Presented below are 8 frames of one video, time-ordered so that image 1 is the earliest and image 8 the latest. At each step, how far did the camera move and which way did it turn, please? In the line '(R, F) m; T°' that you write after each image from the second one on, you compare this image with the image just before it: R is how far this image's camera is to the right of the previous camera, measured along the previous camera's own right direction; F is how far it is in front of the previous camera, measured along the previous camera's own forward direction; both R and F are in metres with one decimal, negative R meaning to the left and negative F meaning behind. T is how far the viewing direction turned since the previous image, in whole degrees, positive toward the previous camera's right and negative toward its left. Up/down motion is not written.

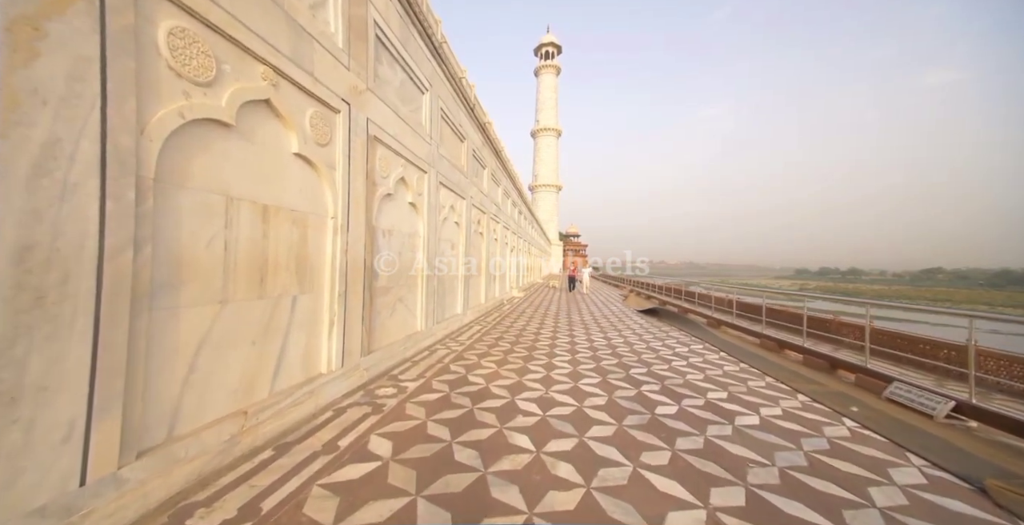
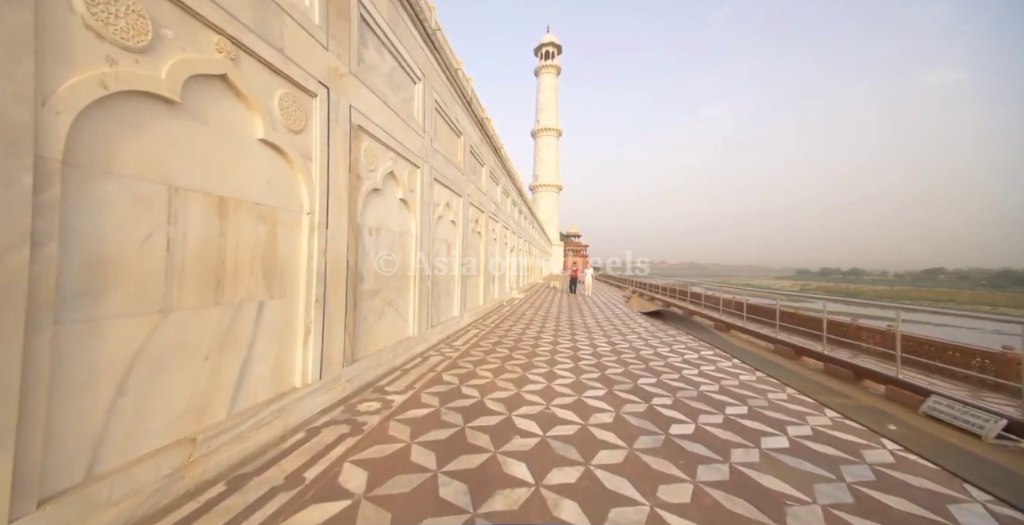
(0.0, +0.3) m; 0°
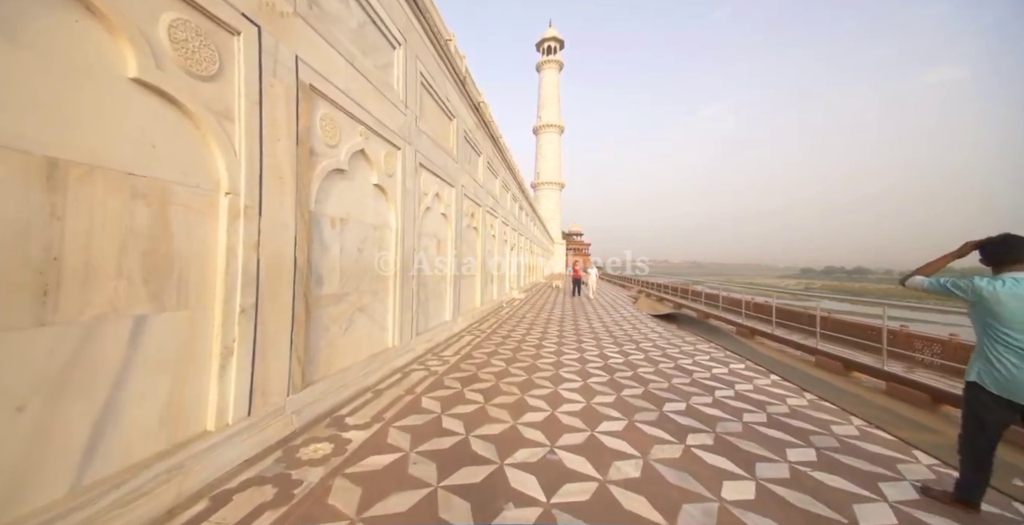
(+0.1, +0.7) m; 0°
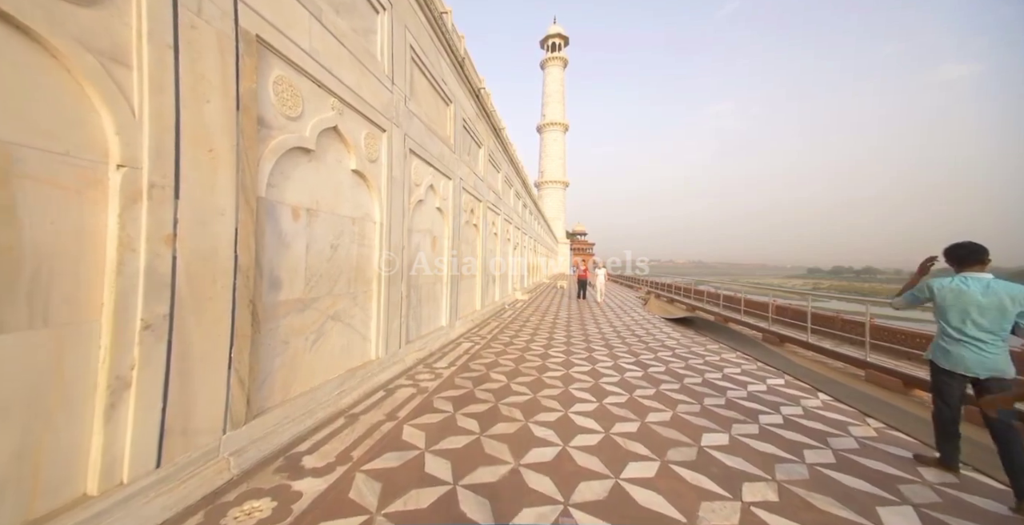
(0.0, +0.5) m; -1°
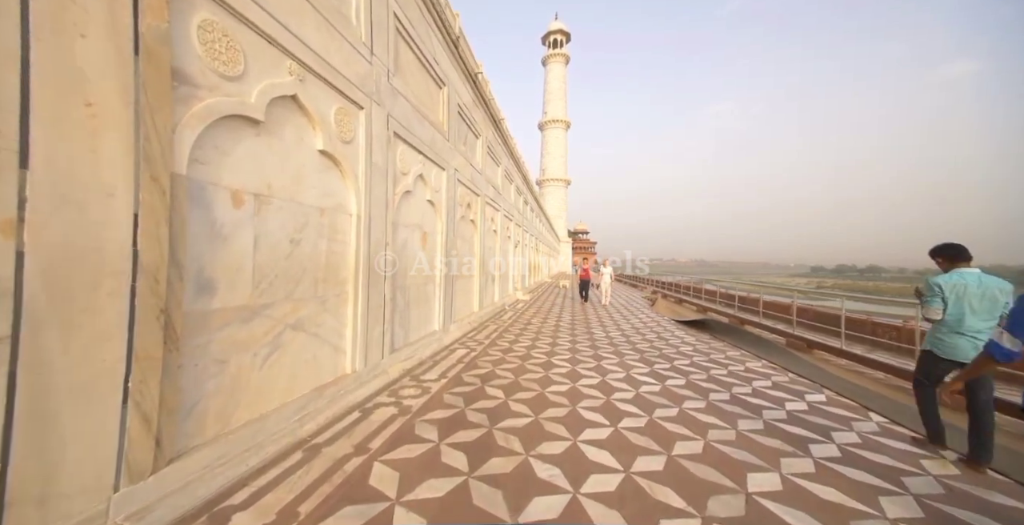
(0.0, +0.5) m; 0°
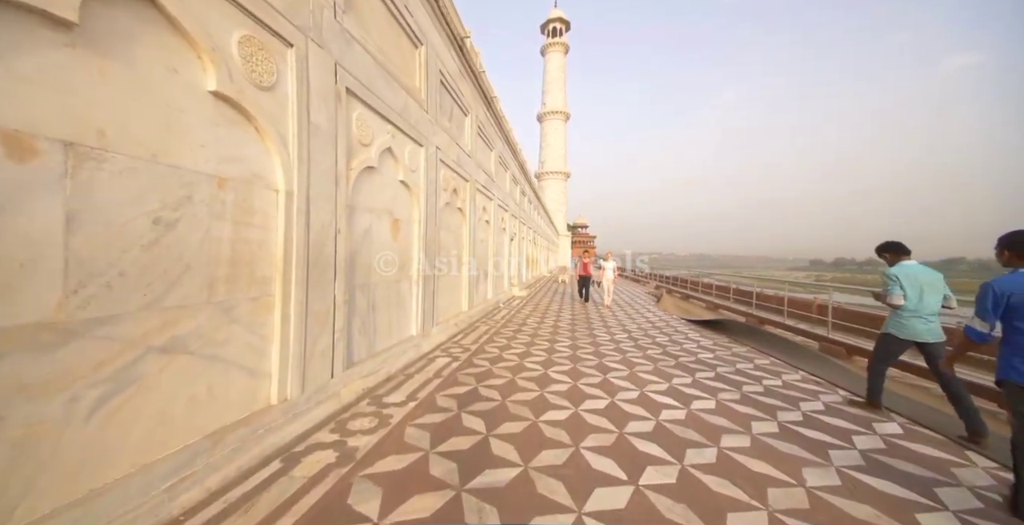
(+0.1, +0.7) m; 0°
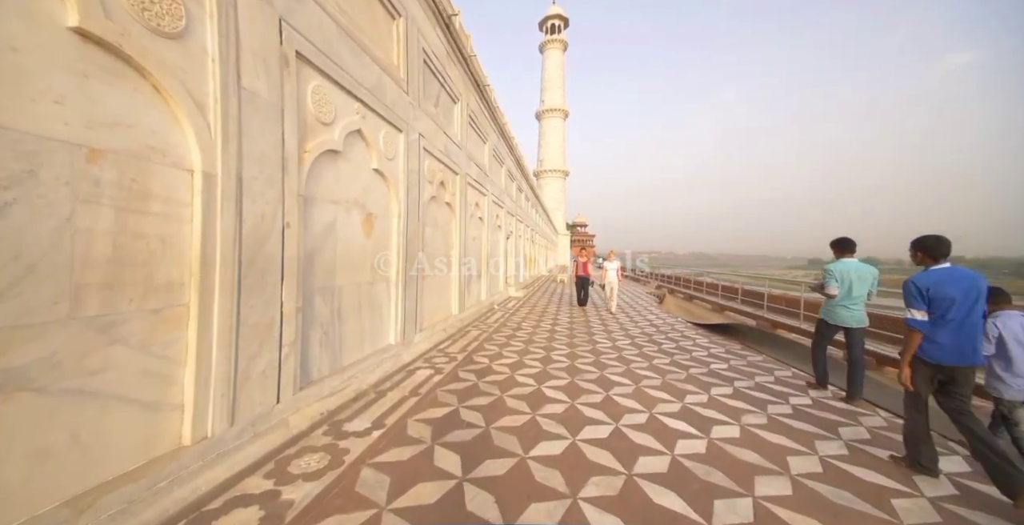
(+0.1, +0.5) m; 0°
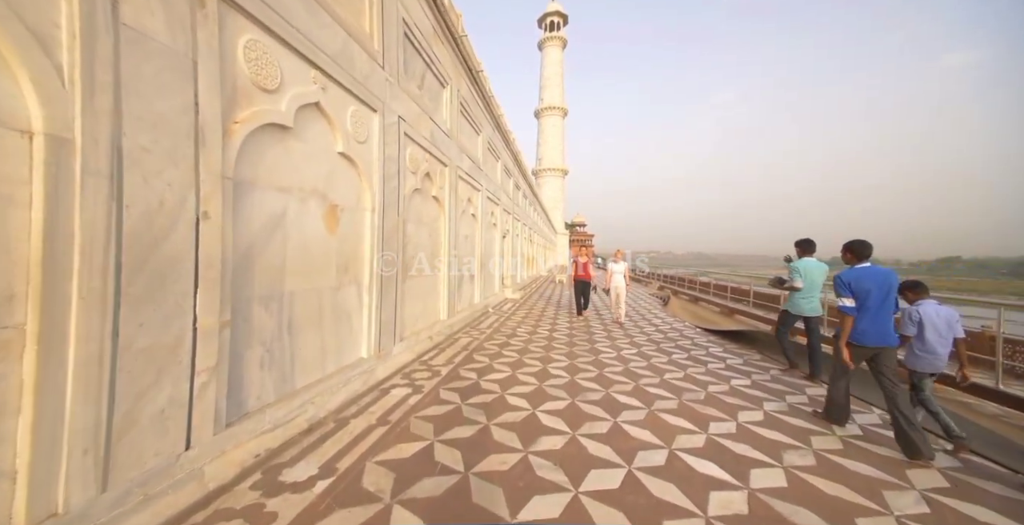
(+0.1, +0.5) m; 0°
